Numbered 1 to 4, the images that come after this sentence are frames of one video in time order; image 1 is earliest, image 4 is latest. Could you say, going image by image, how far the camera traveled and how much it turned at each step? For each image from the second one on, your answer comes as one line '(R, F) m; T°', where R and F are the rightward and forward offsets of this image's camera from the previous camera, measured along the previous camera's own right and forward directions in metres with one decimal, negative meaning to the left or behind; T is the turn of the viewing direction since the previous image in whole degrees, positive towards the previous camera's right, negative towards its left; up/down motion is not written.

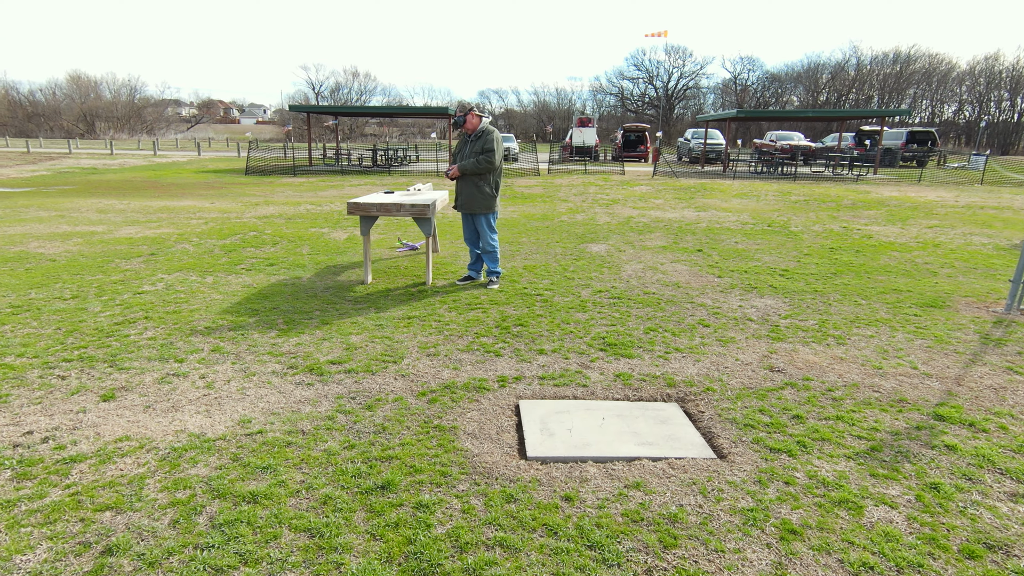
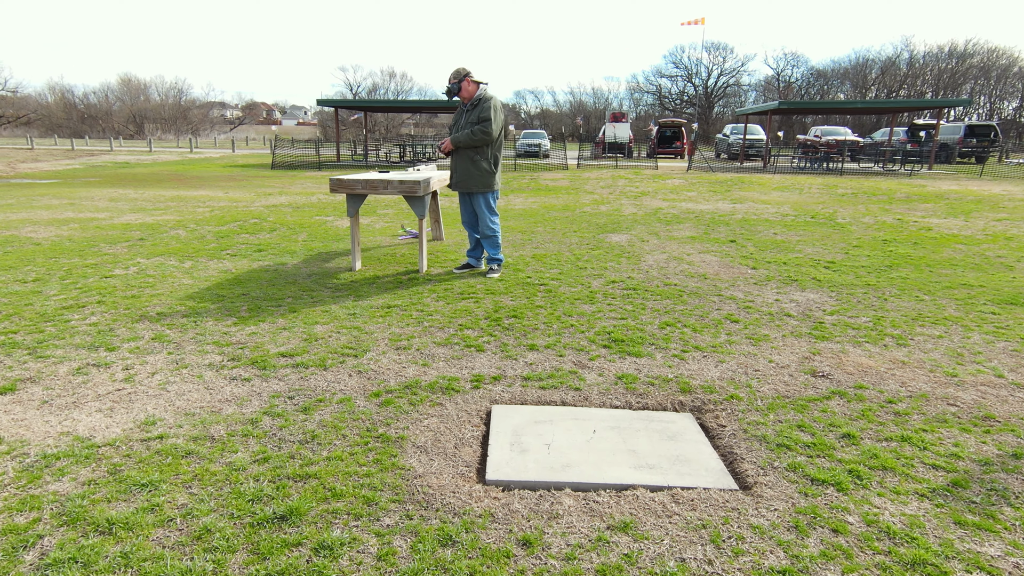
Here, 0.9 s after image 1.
(+0.3, +0.7) m; -3°
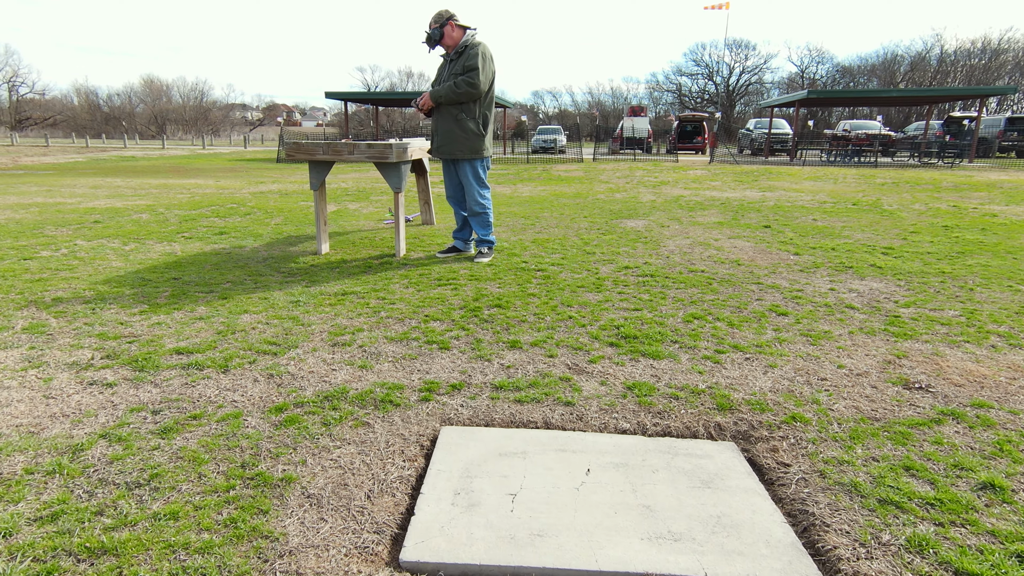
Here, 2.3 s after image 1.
(+0.2, +0.9) m; -2°
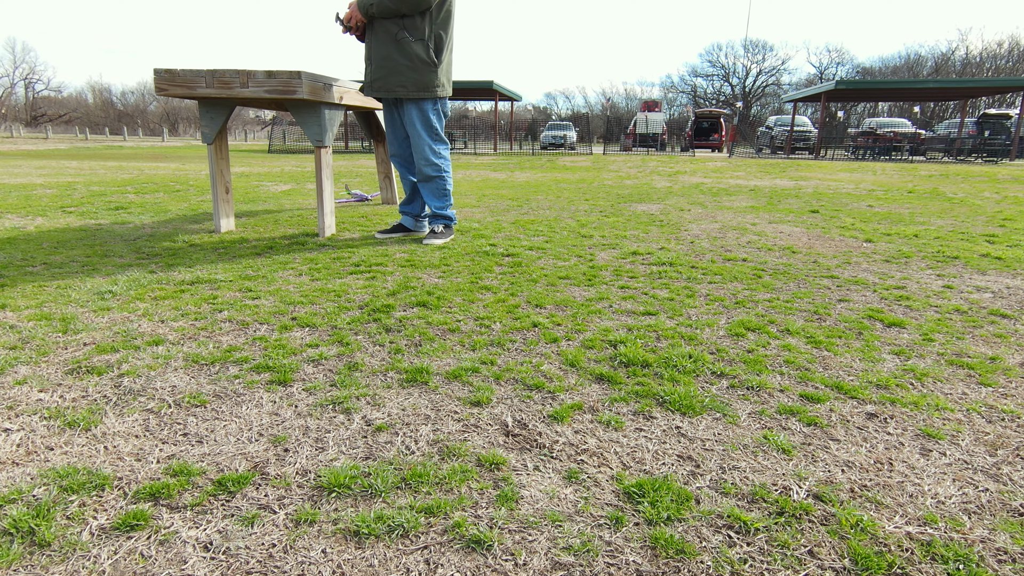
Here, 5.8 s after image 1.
(+0.3, +1.3) m; -1°
